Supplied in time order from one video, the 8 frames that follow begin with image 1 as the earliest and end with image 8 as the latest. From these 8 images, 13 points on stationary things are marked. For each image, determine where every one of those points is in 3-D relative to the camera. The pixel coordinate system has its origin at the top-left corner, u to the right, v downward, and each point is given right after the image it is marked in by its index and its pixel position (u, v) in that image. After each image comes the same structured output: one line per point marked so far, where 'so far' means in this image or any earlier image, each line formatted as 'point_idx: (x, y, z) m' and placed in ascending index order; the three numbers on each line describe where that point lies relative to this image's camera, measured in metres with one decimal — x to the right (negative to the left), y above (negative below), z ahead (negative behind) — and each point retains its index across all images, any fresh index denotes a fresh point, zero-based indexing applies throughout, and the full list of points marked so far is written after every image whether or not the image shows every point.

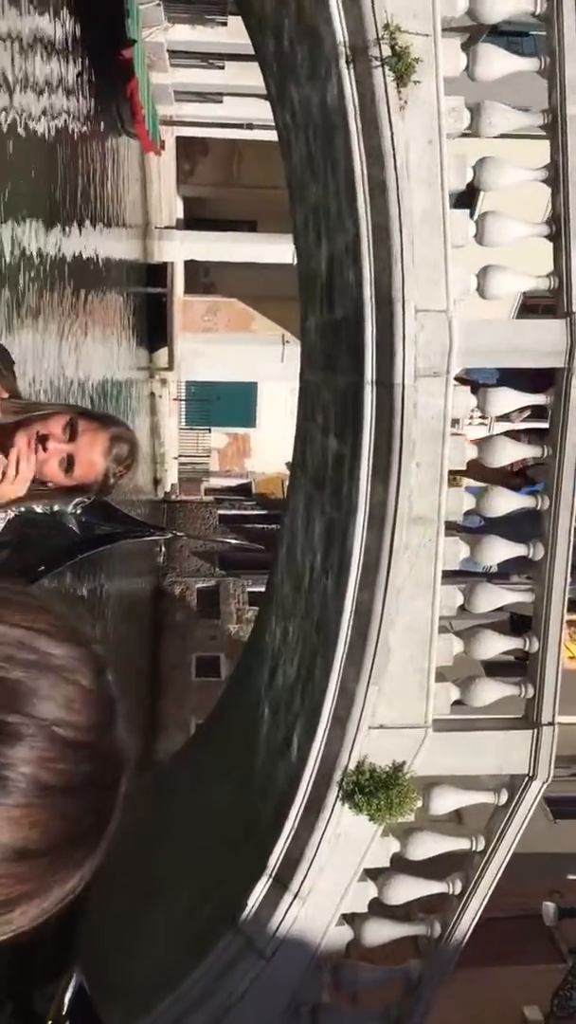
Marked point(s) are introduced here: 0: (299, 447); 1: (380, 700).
0: (+0.1, +0.4, +5.1) m
1: (+0.3, -0.7, +3.4) m
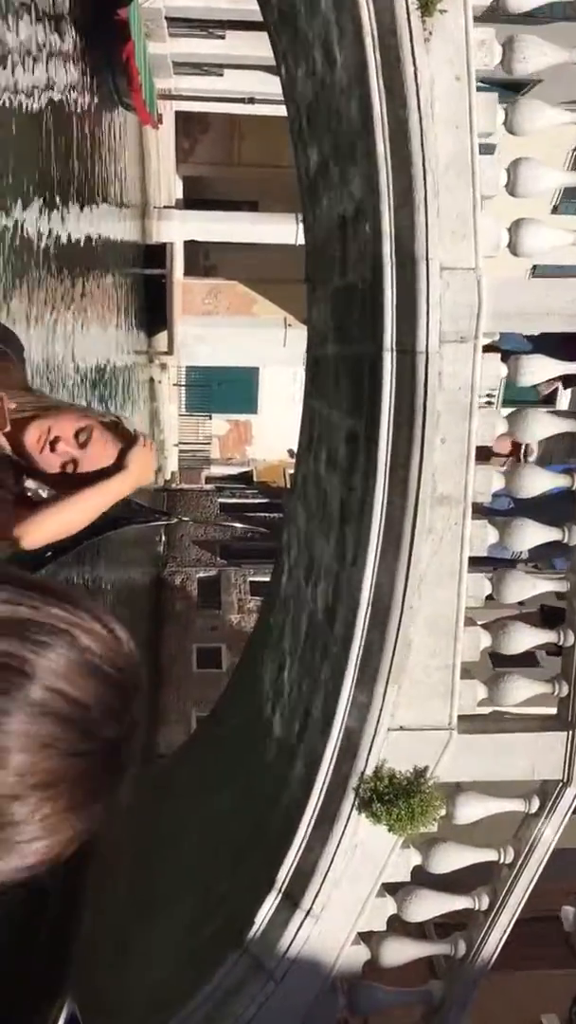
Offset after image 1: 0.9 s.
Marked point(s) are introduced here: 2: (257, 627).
0: (+0.1, +0.5, +4.8) m
1: (+0.4, -0.6, +3.1) m
2: (-0.2, -0.6, +5.0) m
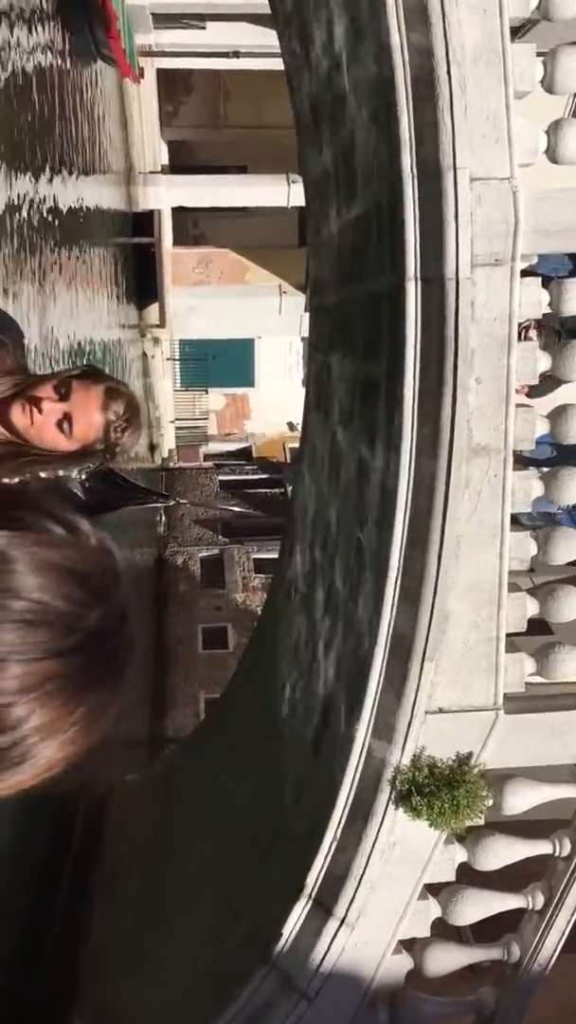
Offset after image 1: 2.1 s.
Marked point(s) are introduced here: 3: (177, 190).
0: (+0.1, +0.6, +4.4) m
1: (+0.4, -0.5, +2.8) m
2: (-0.1, -0.4, +4.6) m
3: (-1.3, +3.7, +11.0) m
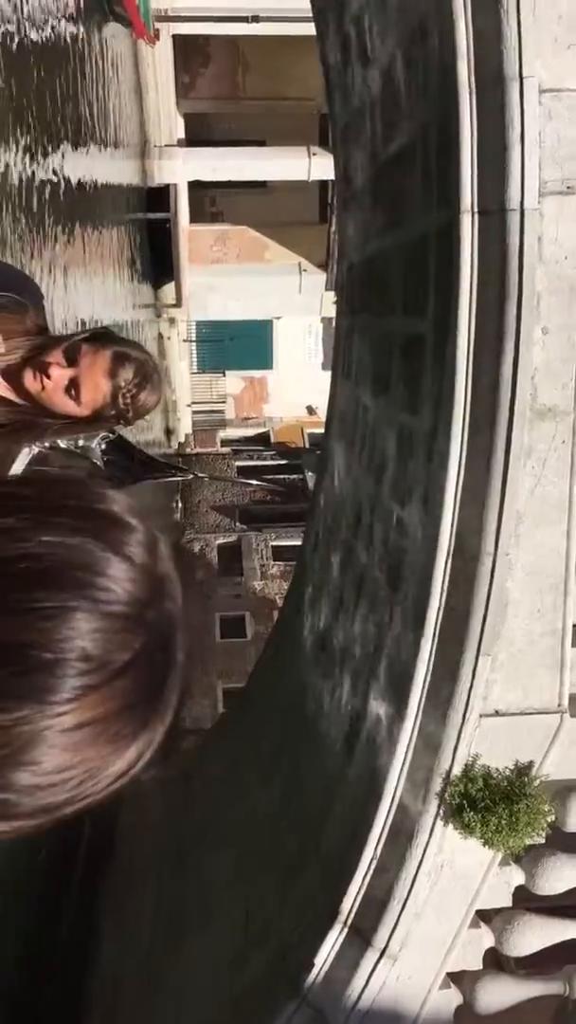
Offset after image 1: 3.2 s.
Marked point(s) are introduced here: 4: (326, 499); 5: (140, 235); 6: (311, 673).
0: (+0.2, +0.7, +4.1) m
1: (+0.5, -0.4, +2.4) m
2: (0.0, -0.3, +4.3) m
3: (-1.0, +3.9, +10.6) m
4: (+0.2, 0.0, +3.9) m
5: (-1.8, +3.3, +11.5) m
6: (+0.1, -0.6, +3.6) m
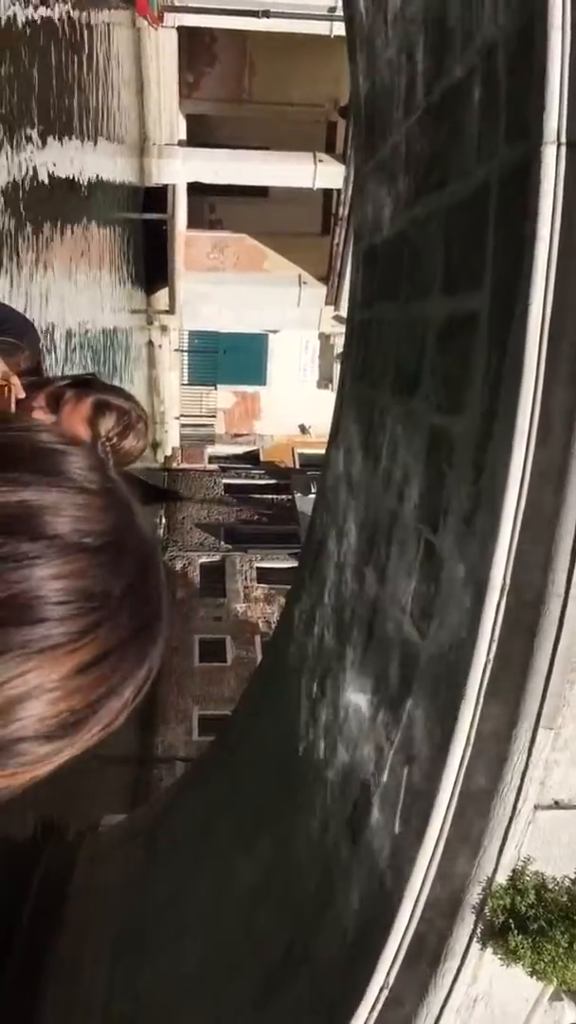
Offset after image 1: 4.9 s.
0: (+0.3, +0.6, +3.5) m
1: (+0.5, -0.5, +1.8) m
2: (0.0, -0.4, +3.7) m
3: (-1.0, +3.7, +10.1) m
4: (+0.1, 0.0, +3.3) m
5: (-1.8, +3.2, +11.0) m
6: (+0.1, -0.7, +3.0) m
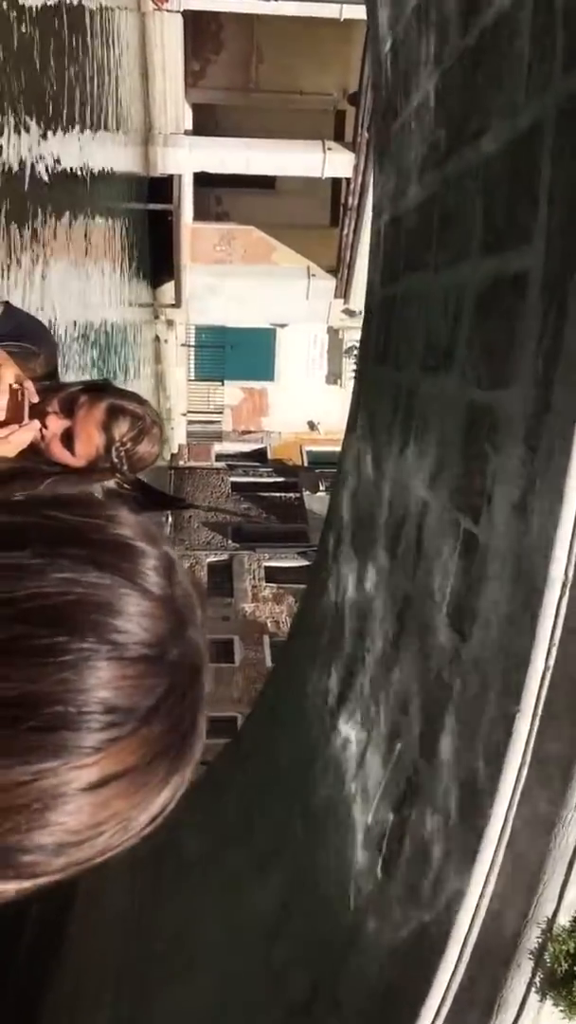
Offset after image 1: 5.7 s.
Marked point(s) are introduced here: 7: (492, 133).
0: (+0.3, +0.7, +3.3) m
1: (+0.6, -0.4, +1.6) m
2: (+0.1, -0.4, +3.4) m
3: (-0.9, +3.7, +9.9) m
4: (+0.2, 0.0, +3.1) m
5: (-1.7, +3.2, +10.7) m
6: (+0.1, -0.6, +2.7) m
7: (+0.4, +0.8, +2.0) m
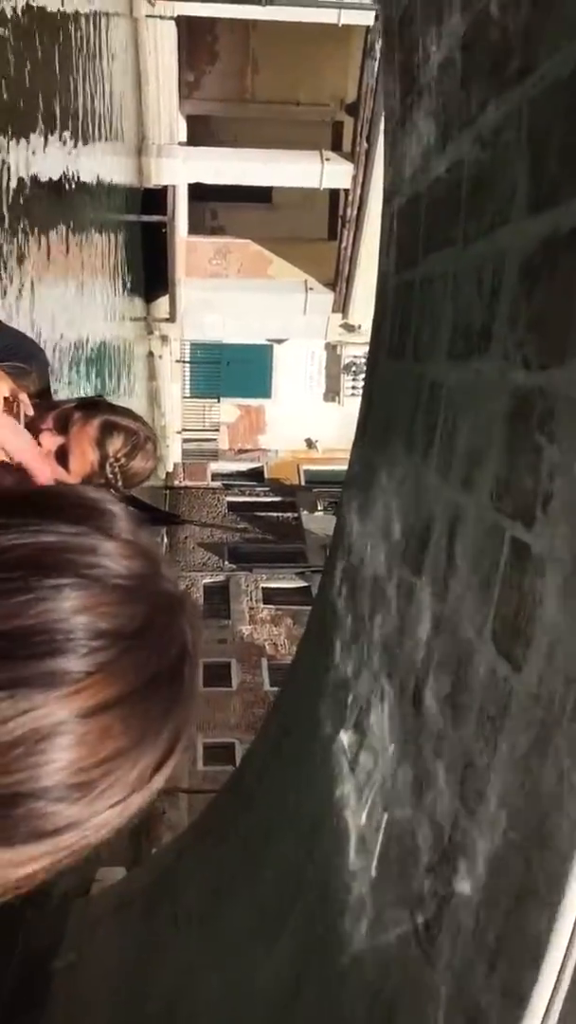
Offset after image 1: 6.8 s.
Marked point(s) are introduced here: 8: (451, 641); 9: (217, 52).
0: (+0.3, +0.6, +3.0) m
1: (+0.6, -0.4, +1.3) m
2: (+0.1, -0.4, +3.1) m
3: (-0.9, +3.5, +9.6) m
4: (+0.2, 0.0, +2.7) m
5: (-1.7, +3.0, +10.5) m
6: (+0.1, -0.7, +2.4) m
7: (+0.5, +0.8, +1.7) m
8: (+0.3, -0.3, +1.9) m
9: (-0.8, +4.9, +10.2) m
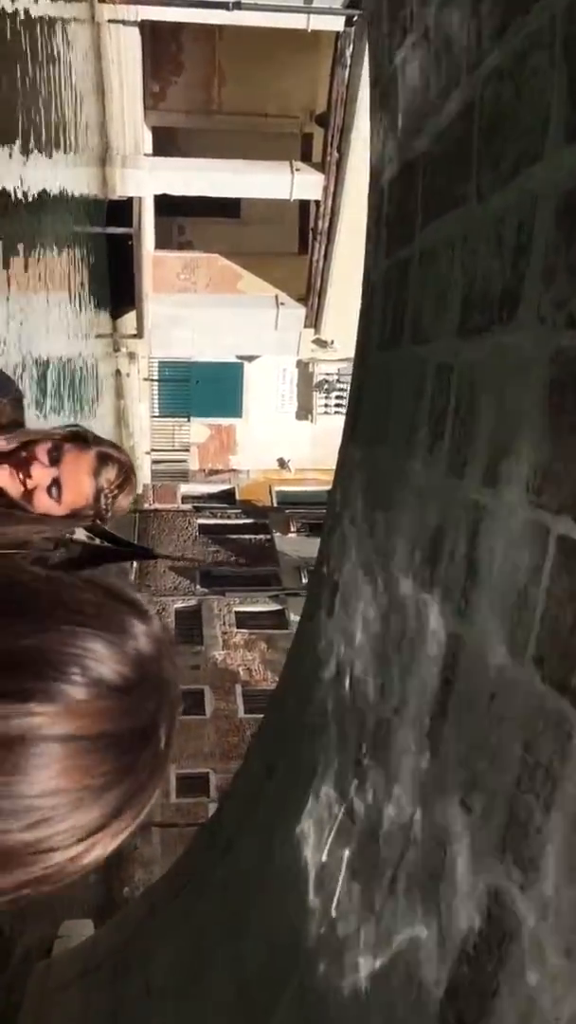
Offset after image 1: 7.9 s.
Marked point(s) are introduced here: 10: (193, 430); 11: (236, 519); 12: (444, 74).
0: (+0.3, +0.6, +2.6) m
1: (+0.6, -0.4, +0.9) m
2: (0.0, -0.5, +2.7) m
3: (-1.2, +3.3, +9.3) m
4: (+0.2, -0.1, +2.4) m
5: (-2.0, +2.7, +10.1) m
6: (+0.1, -0.7, +2.0) m
7: (+0.4, +0.8, +1.4) m
8: (+0.3, -0.3, +1.6) m
9: (-1.1, +4.7, +9.9) m
10: (-1.4, +1.2, +13.6) m
11: (-0.7, -0.1, +13.2) m
12: (+0.4, +1.0, +2.1) m
